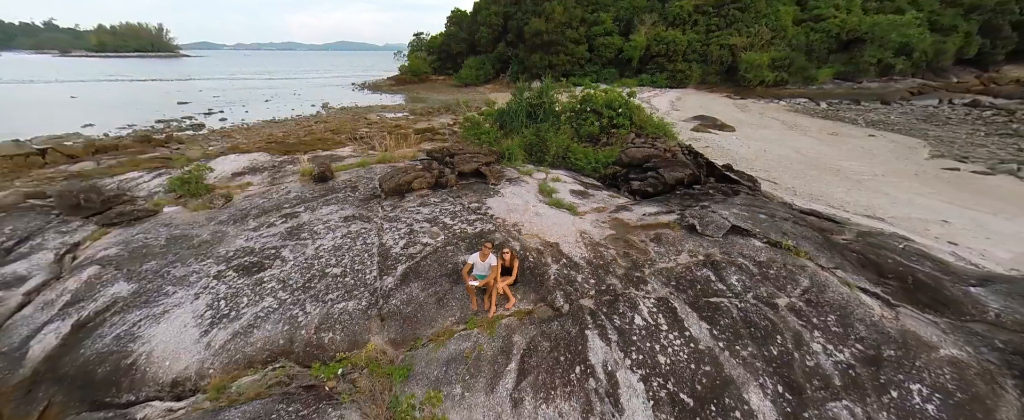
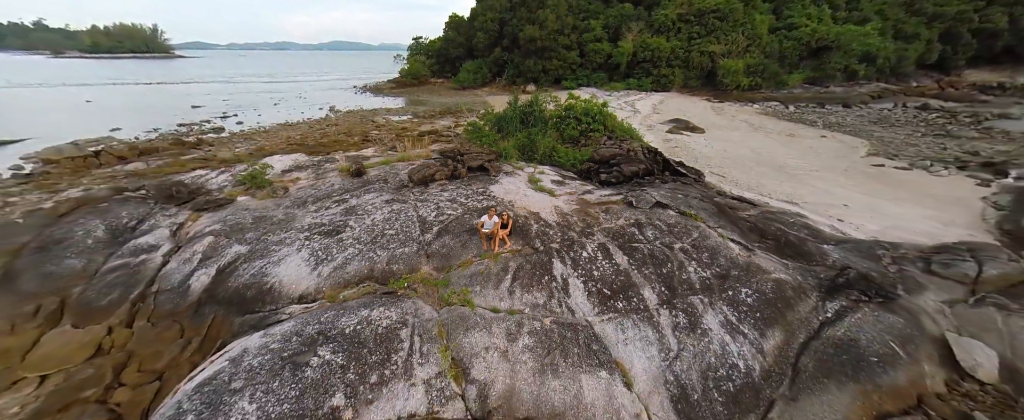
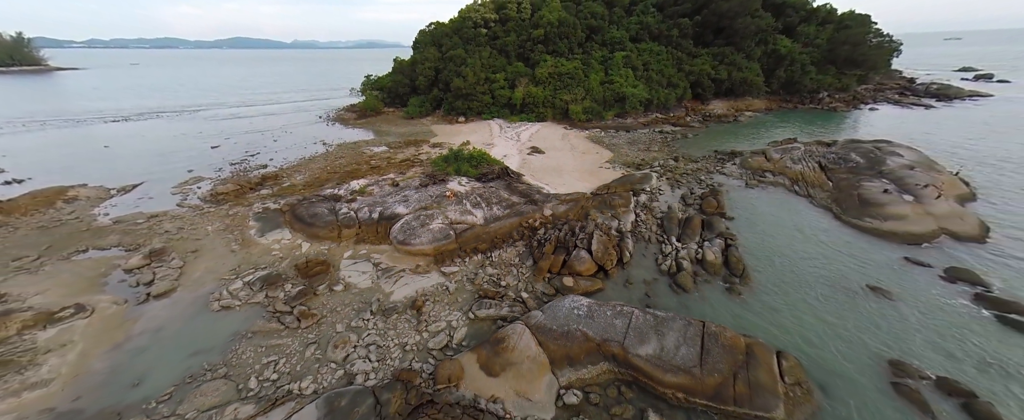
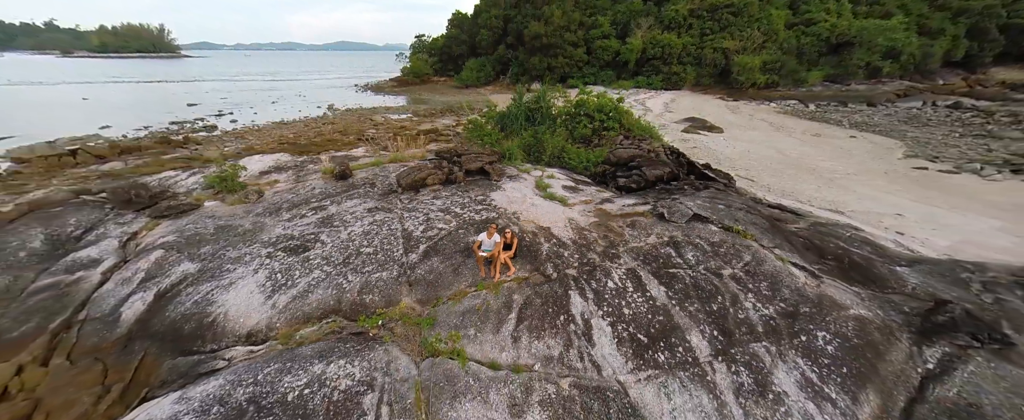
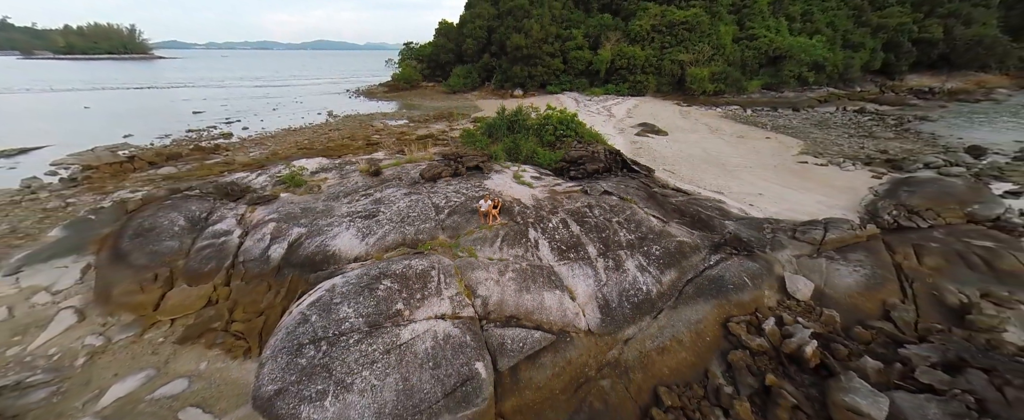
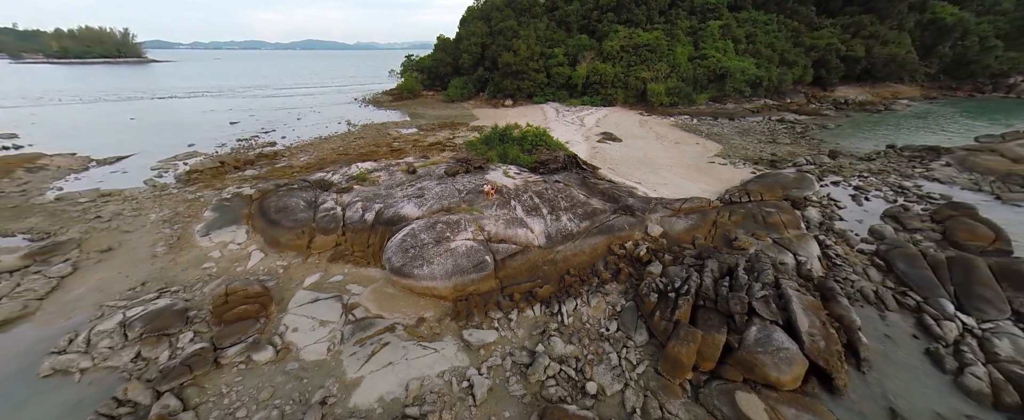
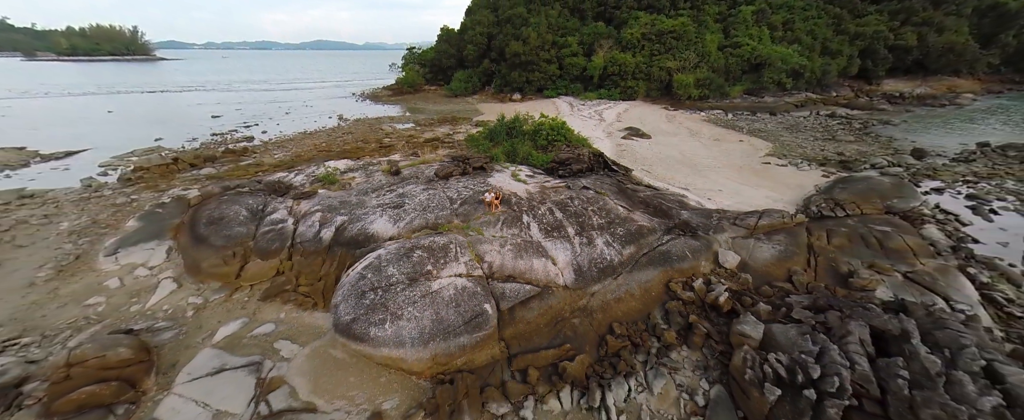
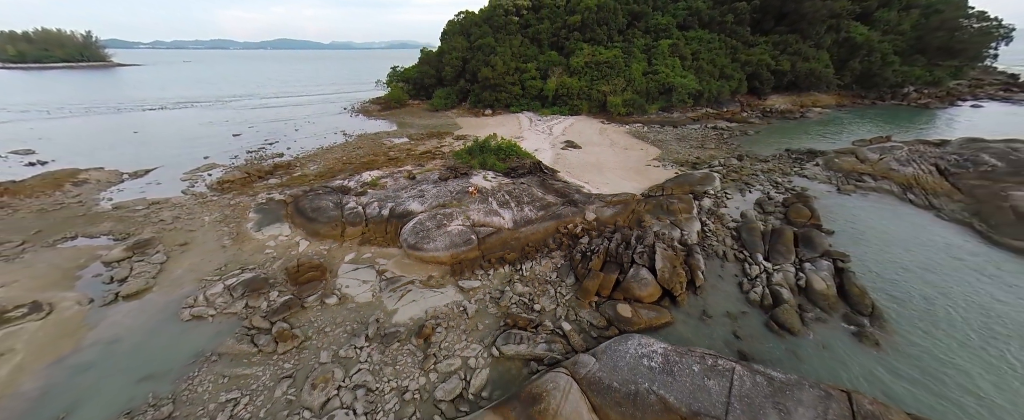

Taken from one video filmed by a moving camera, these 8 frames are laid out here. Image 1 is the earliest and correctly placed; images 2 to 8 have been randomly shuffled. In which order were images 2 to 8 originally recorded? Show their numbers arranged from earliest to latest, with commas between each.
4, 2, 5, 7, 6, 8, 3
